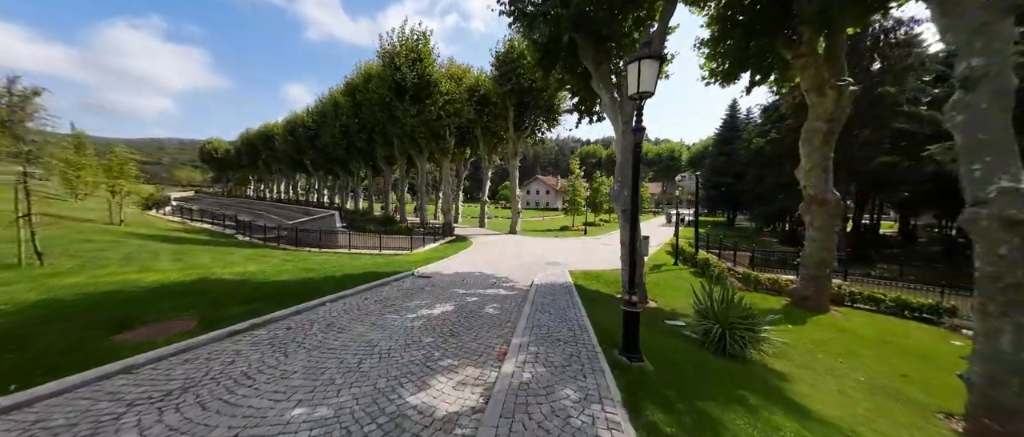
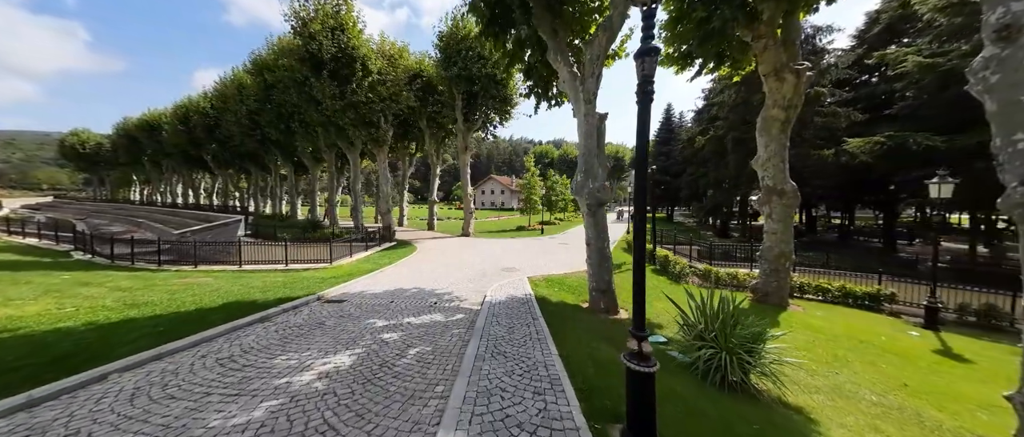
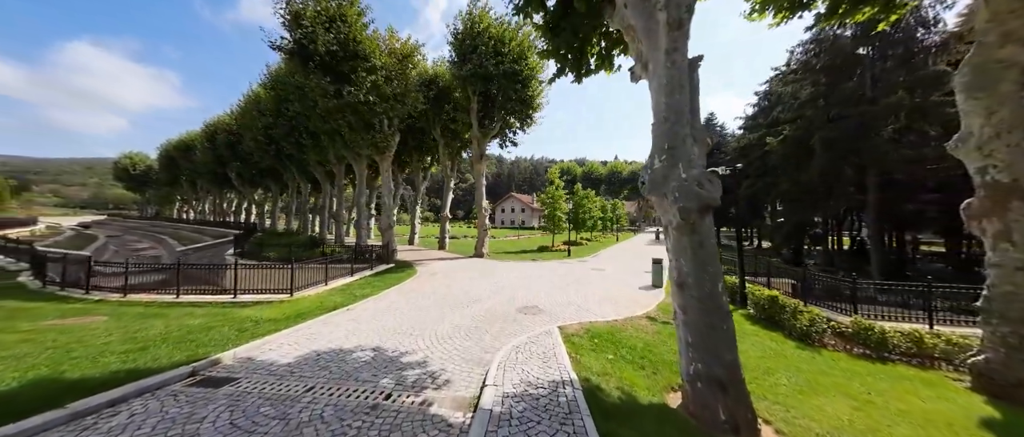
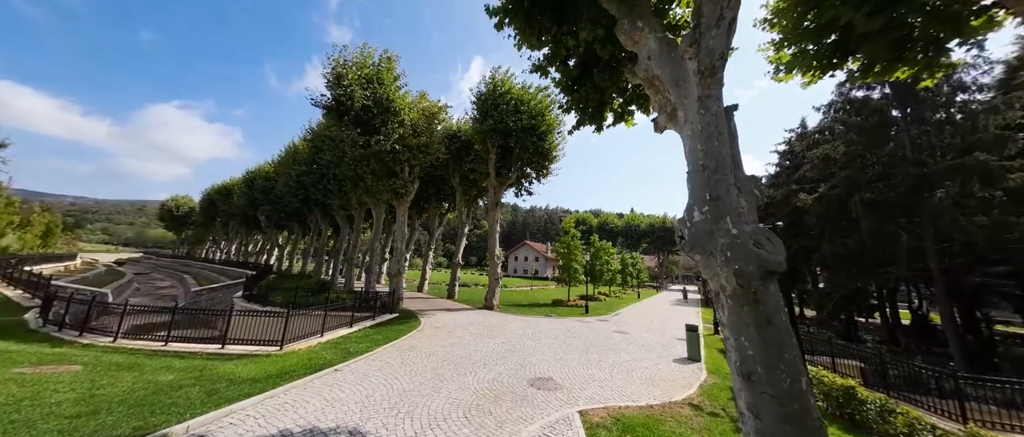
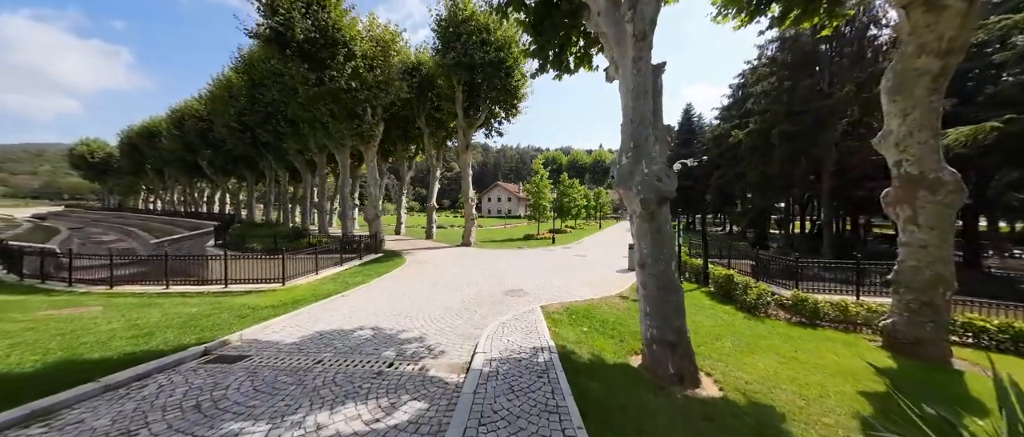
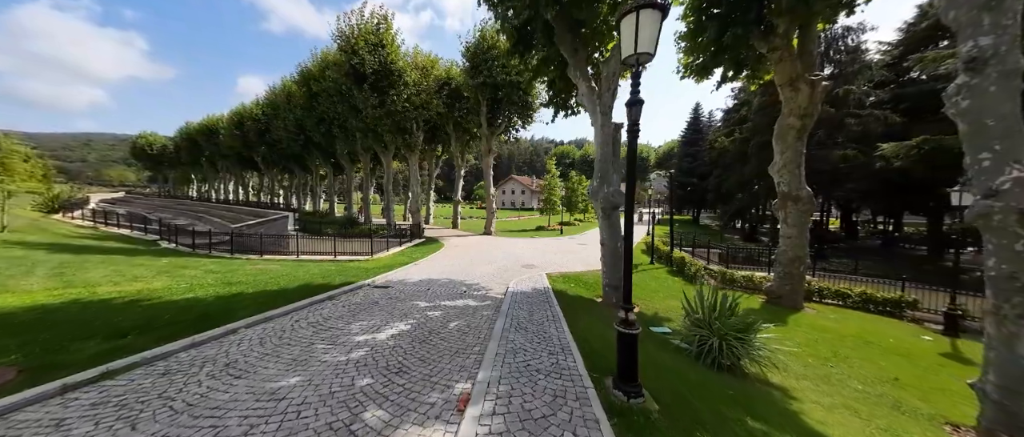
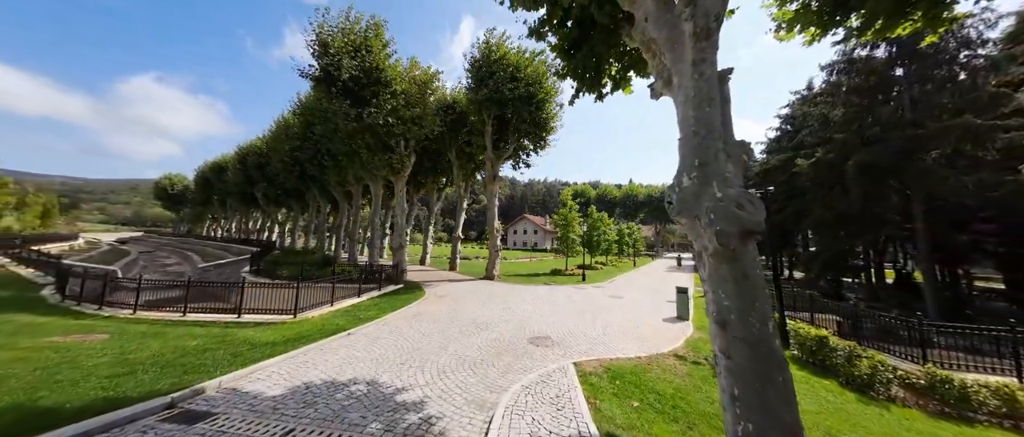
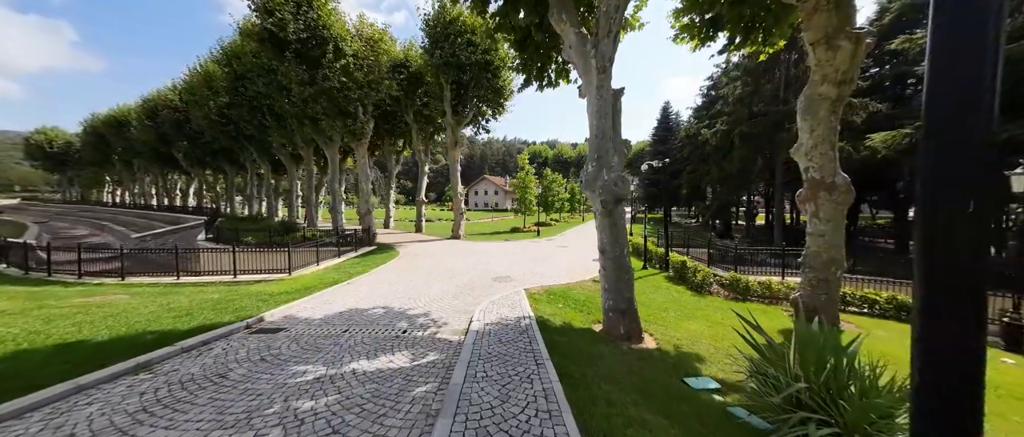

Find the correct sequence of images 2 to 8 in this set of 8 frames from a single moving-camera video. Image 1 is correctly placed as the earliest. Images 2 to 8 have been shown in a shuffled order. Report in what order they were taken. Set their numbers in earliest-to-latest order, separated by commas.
6, 2, 8, 5, 3, 7, 4
